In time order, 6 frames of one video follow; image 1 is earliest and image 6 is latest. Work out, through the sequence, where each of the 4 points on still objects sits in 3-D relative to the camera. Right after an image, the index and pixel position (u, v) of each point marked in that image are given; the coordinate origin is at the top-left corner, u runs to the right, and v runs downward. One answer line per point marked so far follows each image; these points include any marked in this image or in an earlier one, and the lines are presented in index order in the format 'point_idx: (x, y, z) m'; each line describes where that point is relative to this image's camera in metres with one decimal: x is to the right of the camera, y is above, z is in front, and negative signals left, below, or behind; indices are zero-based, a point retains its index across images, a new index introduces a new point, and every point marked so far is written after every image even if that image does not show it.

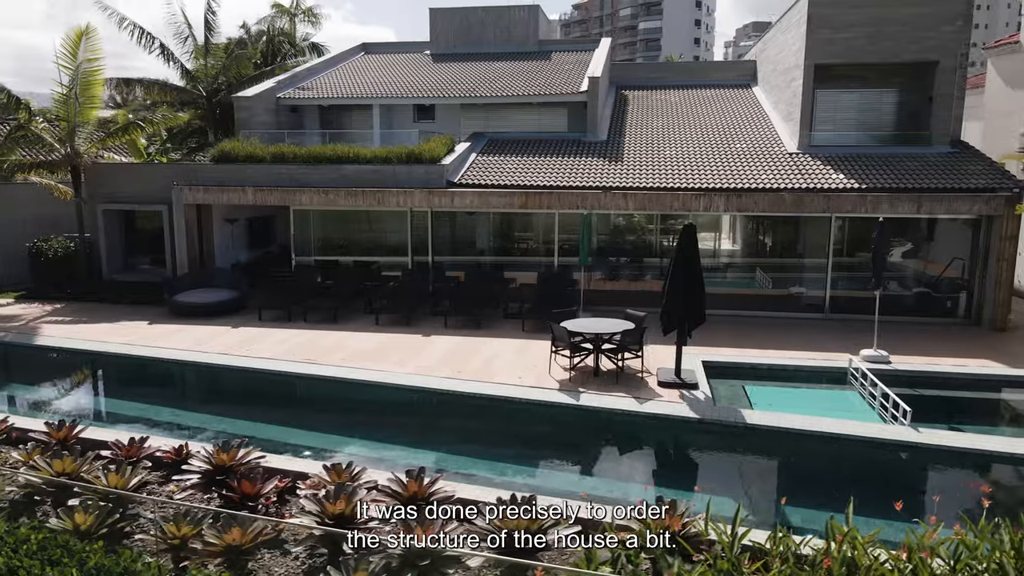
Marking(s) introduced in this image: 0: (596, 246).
0: (+2.1, +1.0, +17.3) m
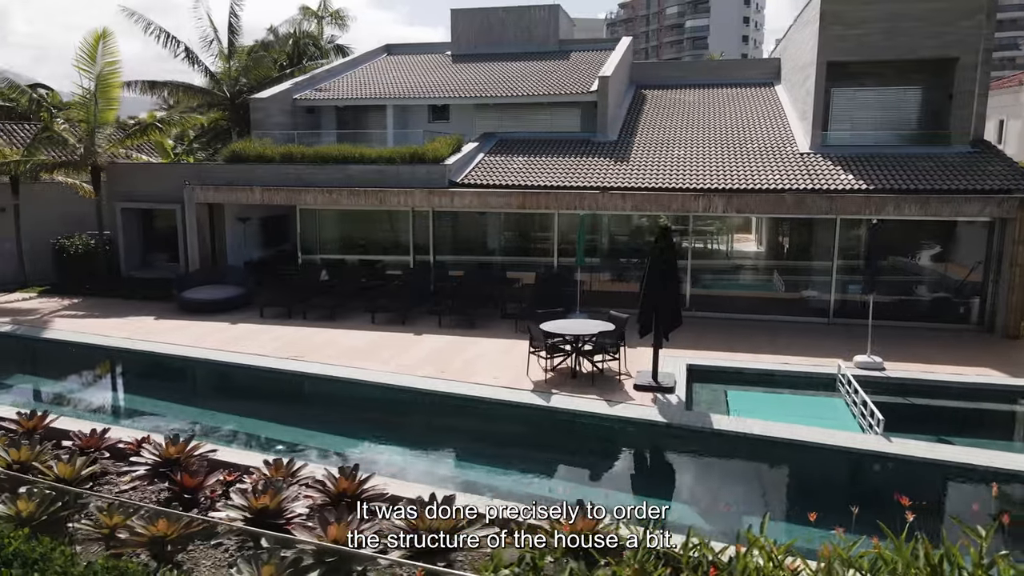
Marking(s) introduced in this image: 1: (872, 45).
0: (+2.1, +1.0, +17.2) m
1: (+8.7, +5.8, +17.4) m
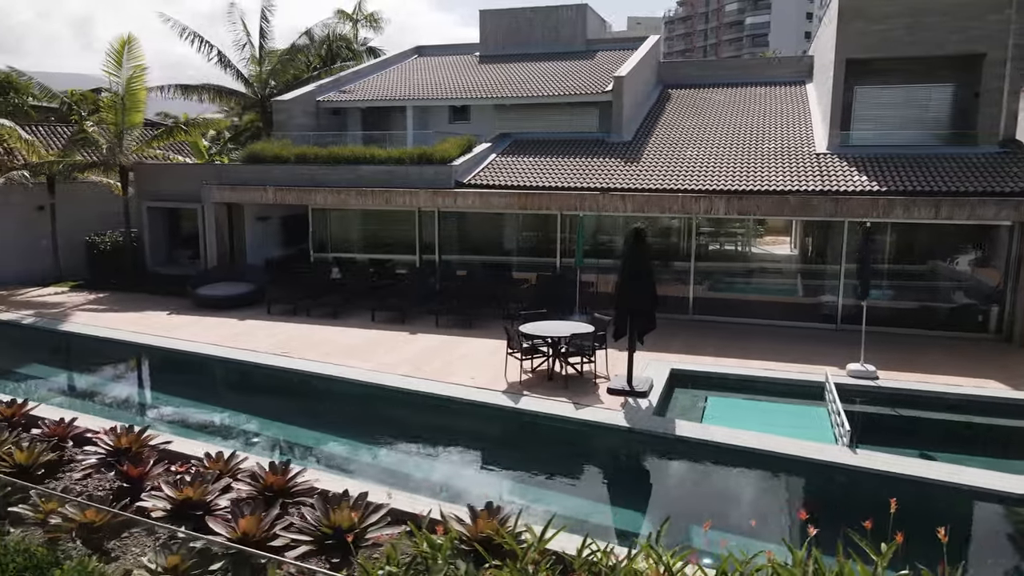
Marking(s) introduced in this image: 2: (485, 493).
0: (+2.3, +0.9, +17.0) m
1: (+8.8, +5.7, +16.7) m
2: (-0.3, -2.3, +8.1) m
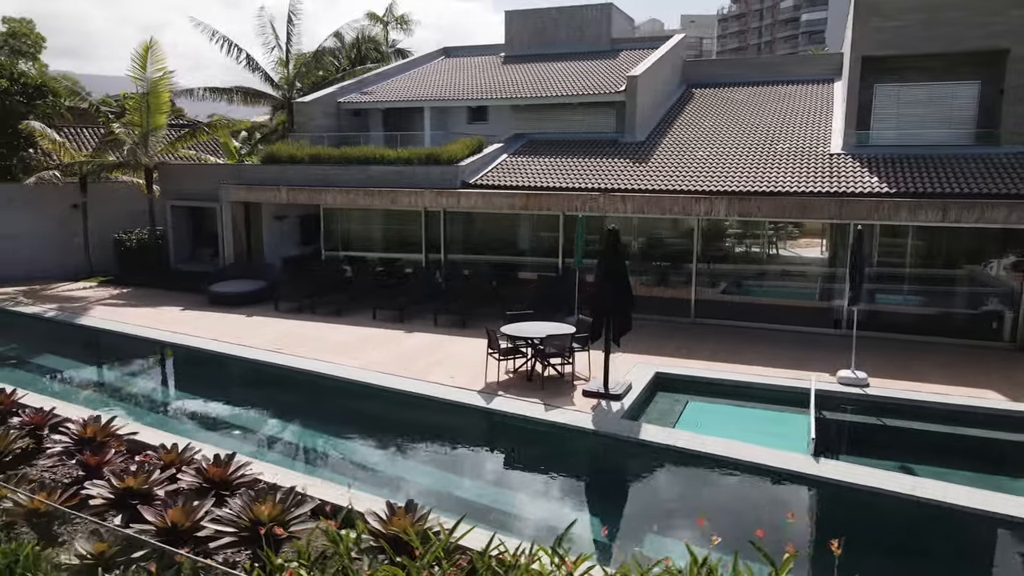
0: (+2.4, +0.9, +16.9) m
1: (+8.9, +5.6, +16.2) m
2: (-0.8, -2.3, +8.2) m
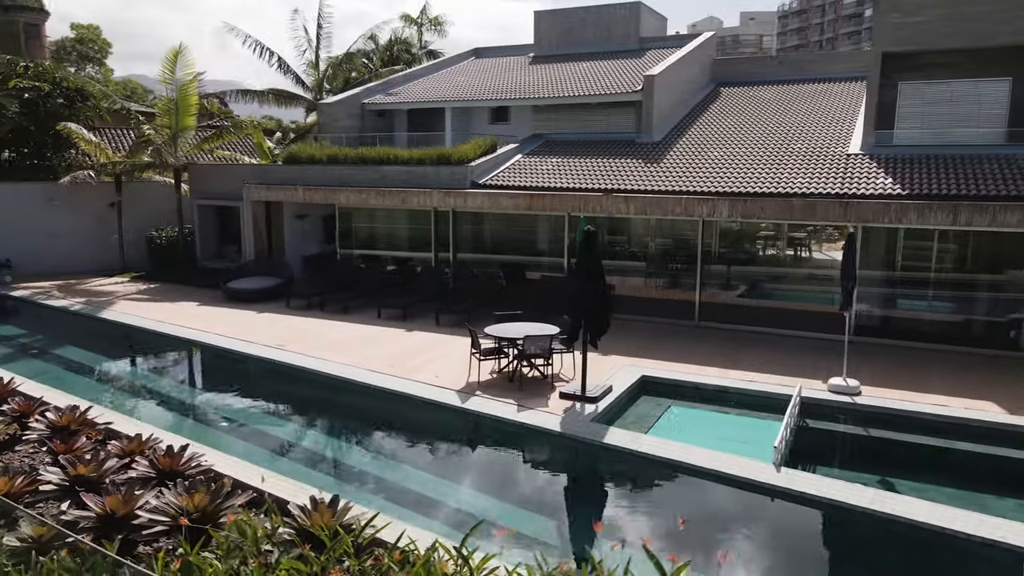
0: (+2.5, +0.9, +16.7) m
1: (+9.1, +5.4, +15.5) m
2: (-1.4, -2.3, +8.3) m
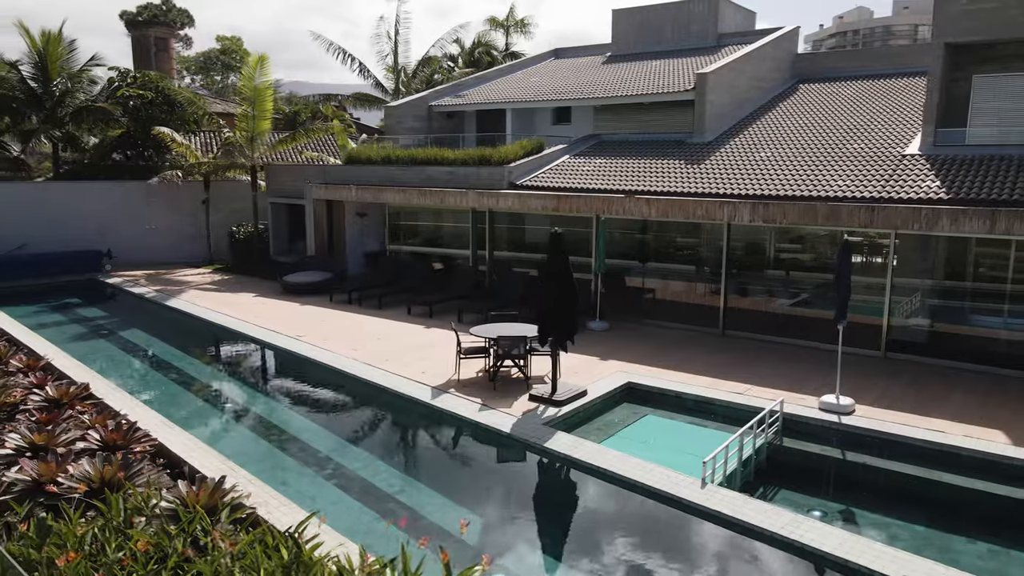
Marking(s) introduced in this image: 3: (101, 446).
0: (+3.2, +0.8, +16.3) m
1: (+9.6, +5.2, +14.0) m
2: (-2.1, -2.2, +8.7) m
3: (-4.5, -1.7, +7.8) m
